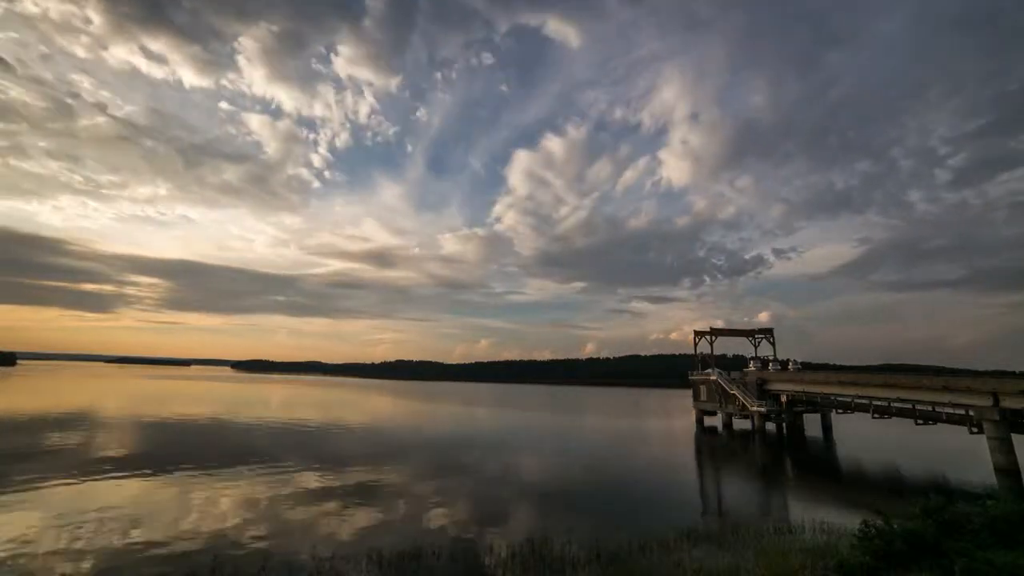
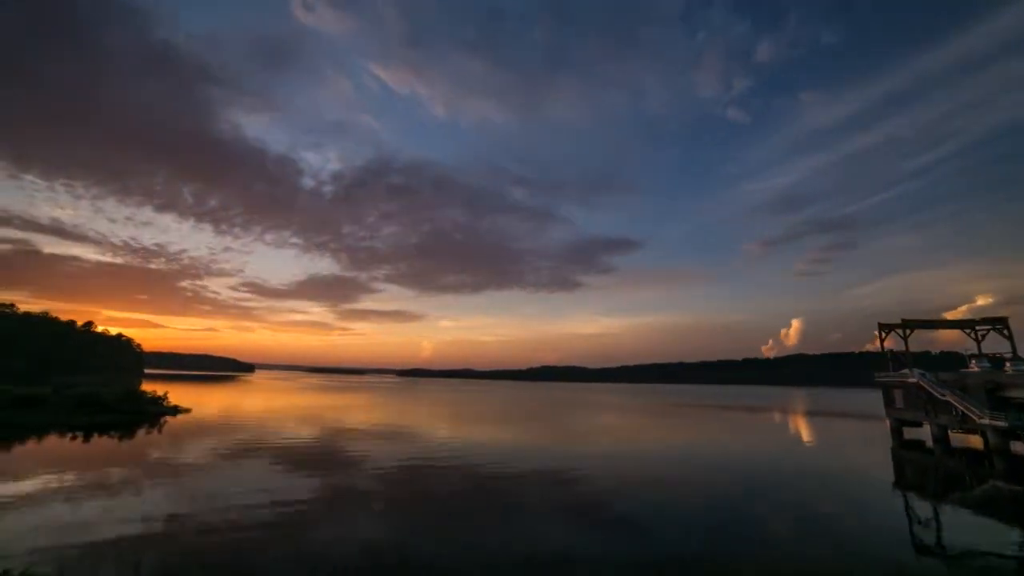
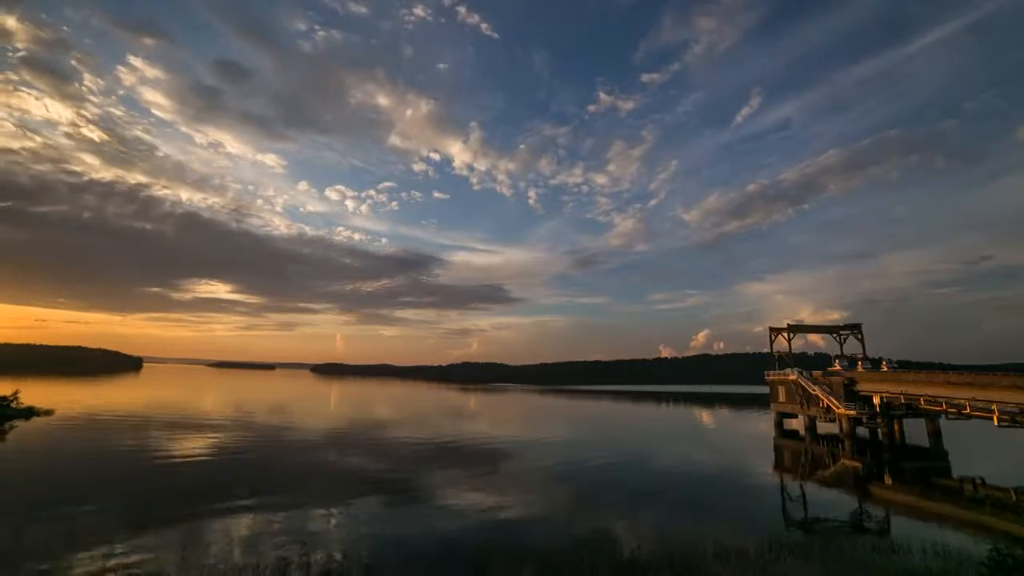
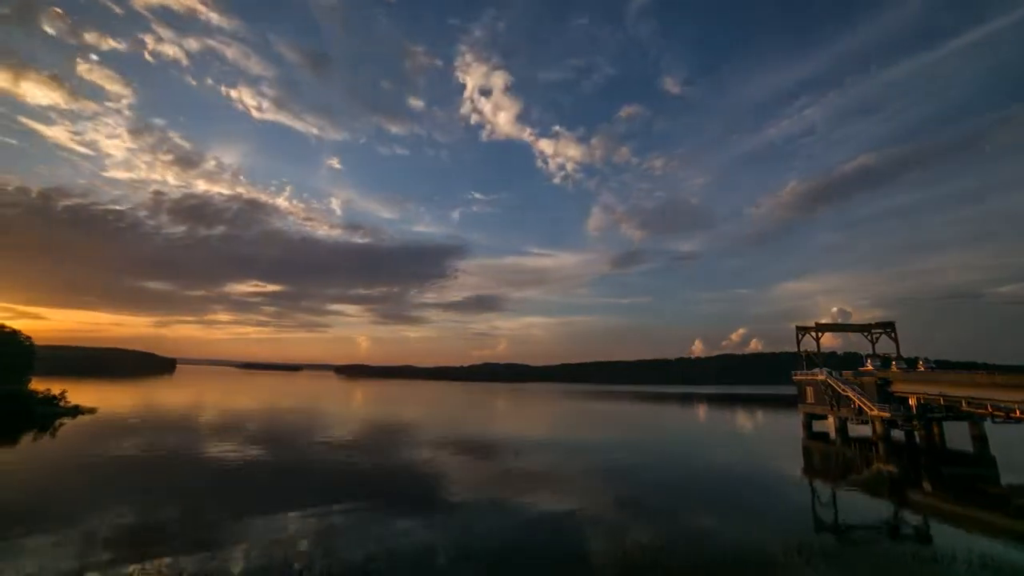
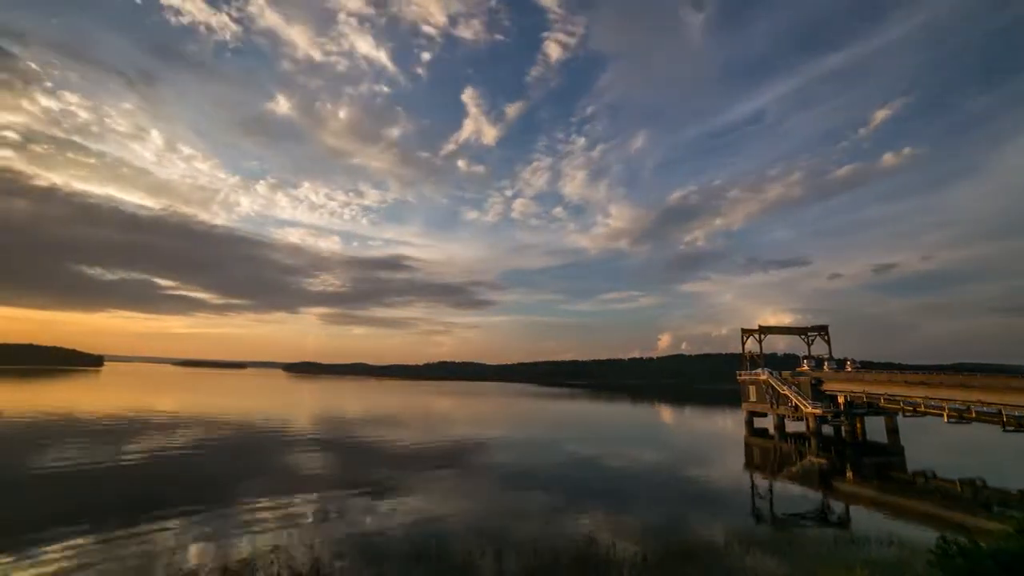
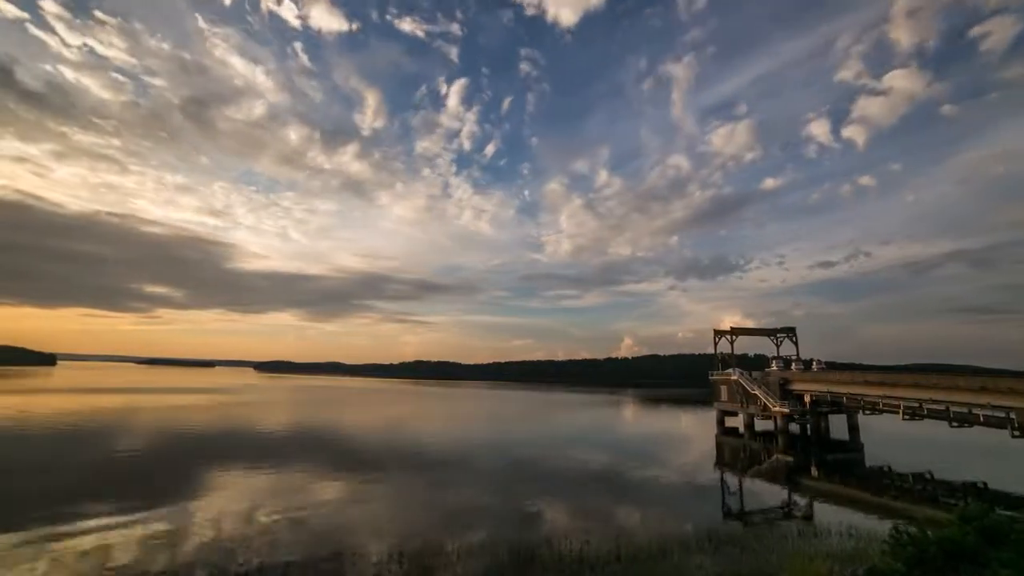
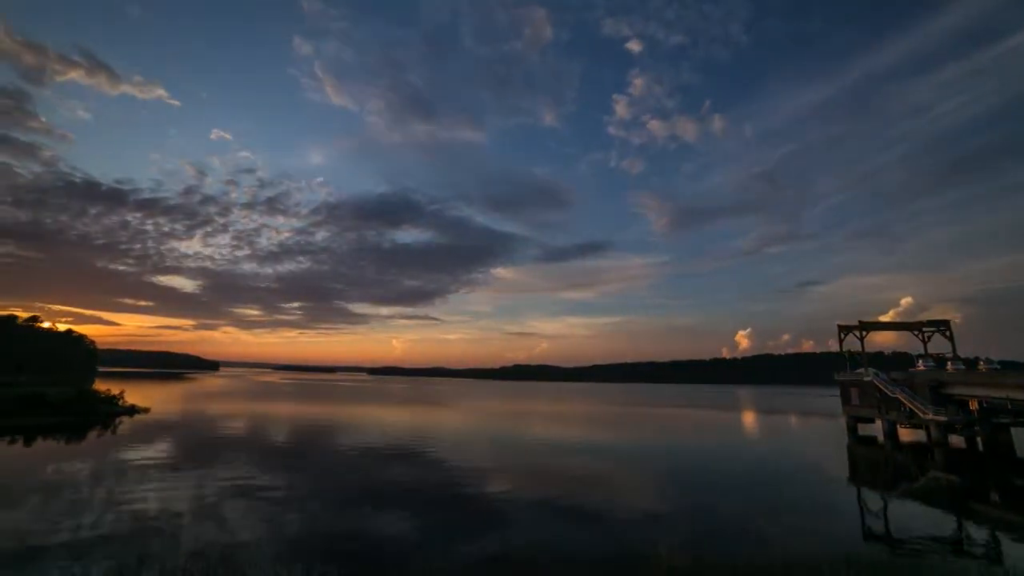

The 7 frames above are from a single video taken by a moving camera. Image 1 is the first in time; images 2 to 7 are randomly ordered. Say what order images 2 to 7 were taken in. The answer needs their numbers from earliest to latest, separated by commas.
6, 5, 3, 4, 7, 2
